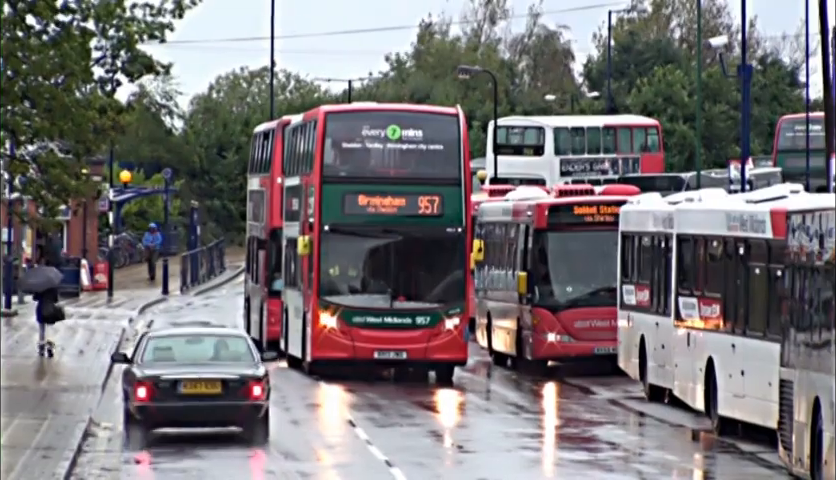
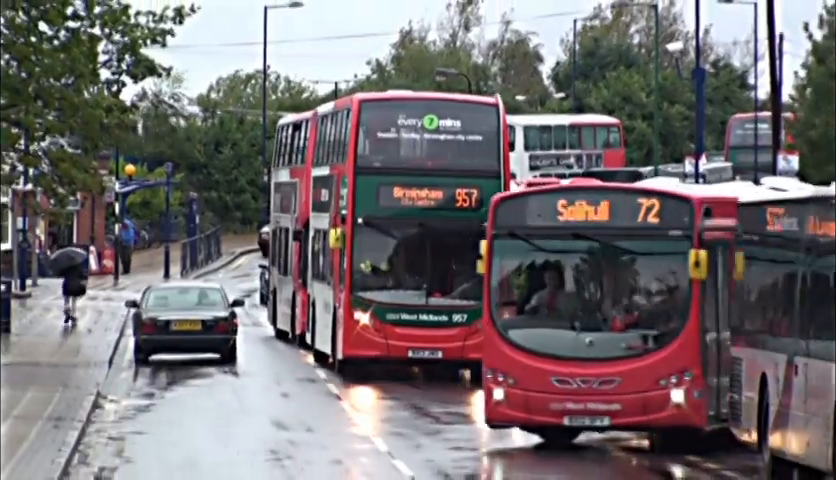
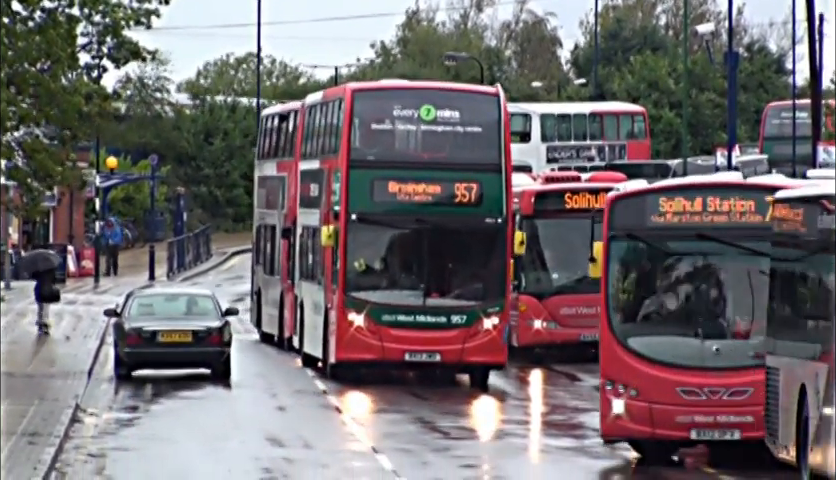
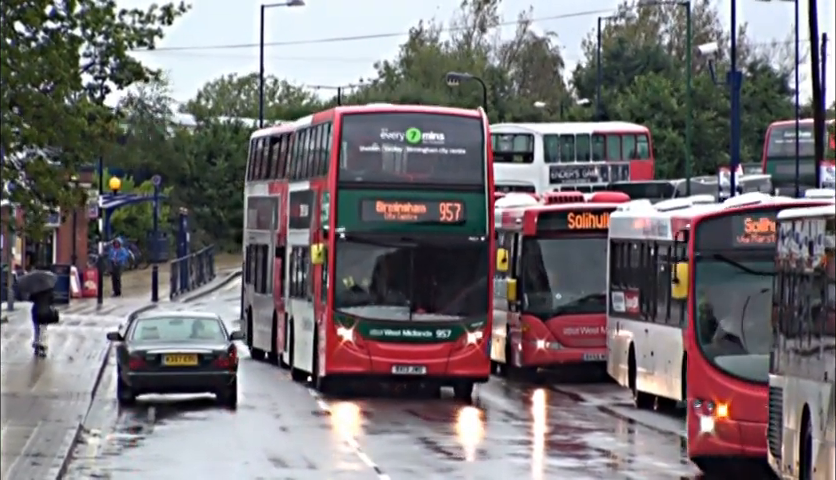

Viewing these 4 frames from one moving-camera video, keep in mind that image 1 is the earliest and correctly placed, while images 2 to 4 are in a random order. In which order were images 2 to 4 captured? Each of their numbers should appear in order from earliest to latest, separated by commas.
4, 3, 2
